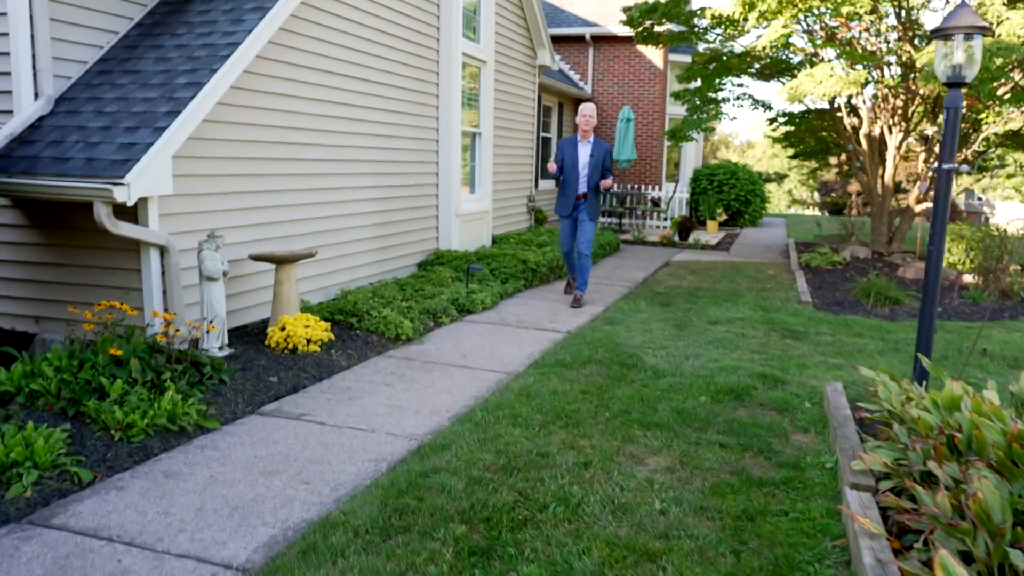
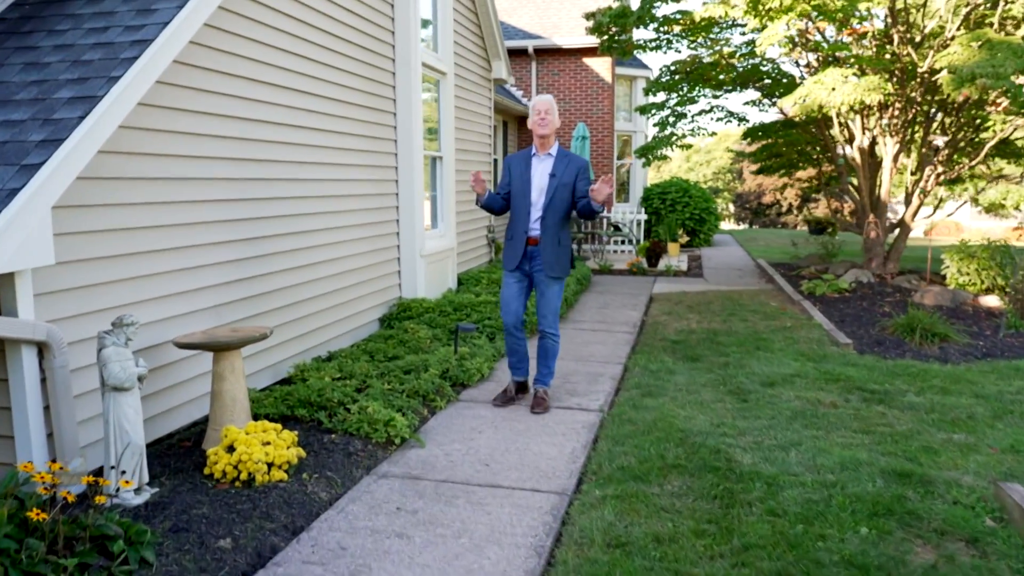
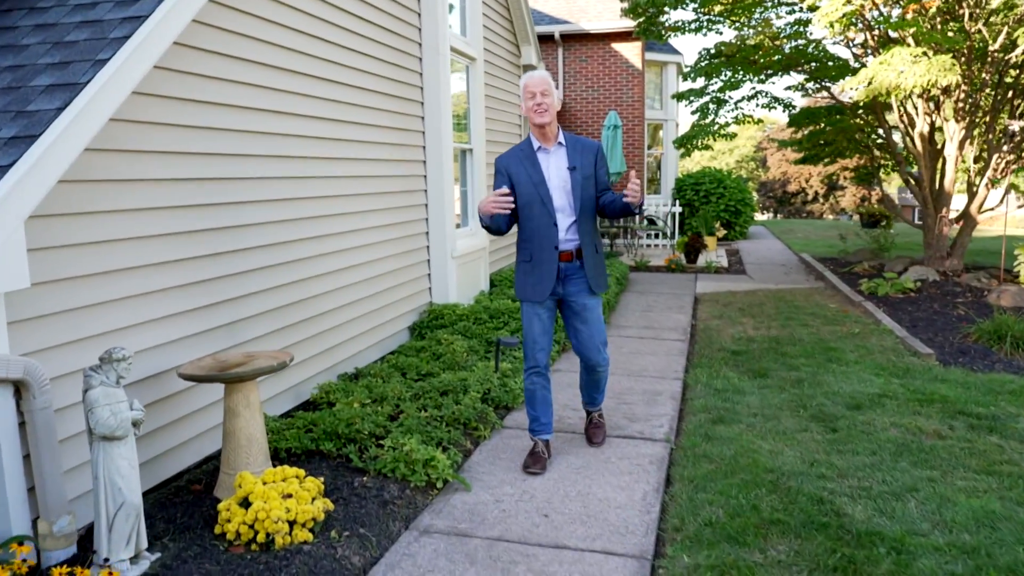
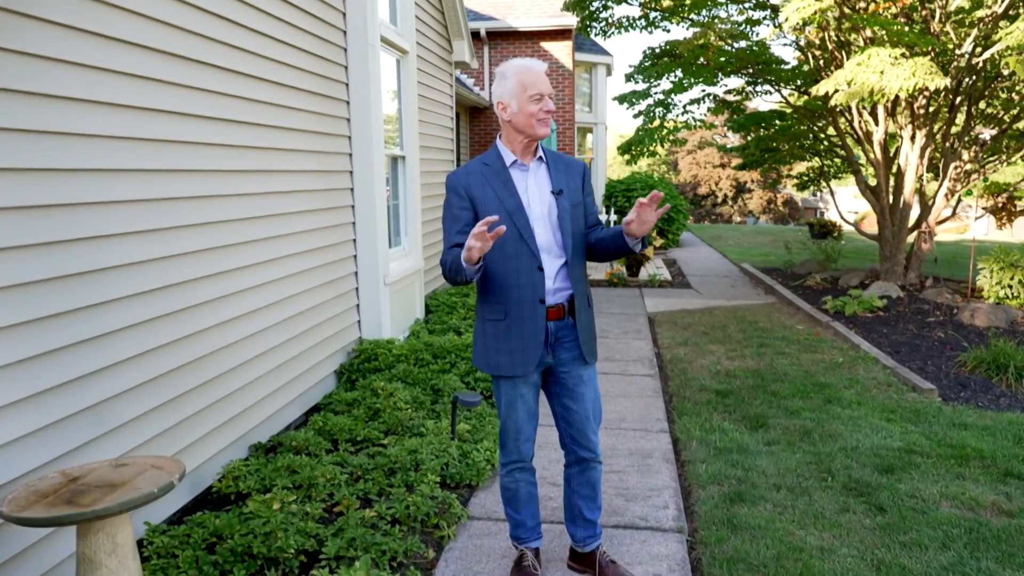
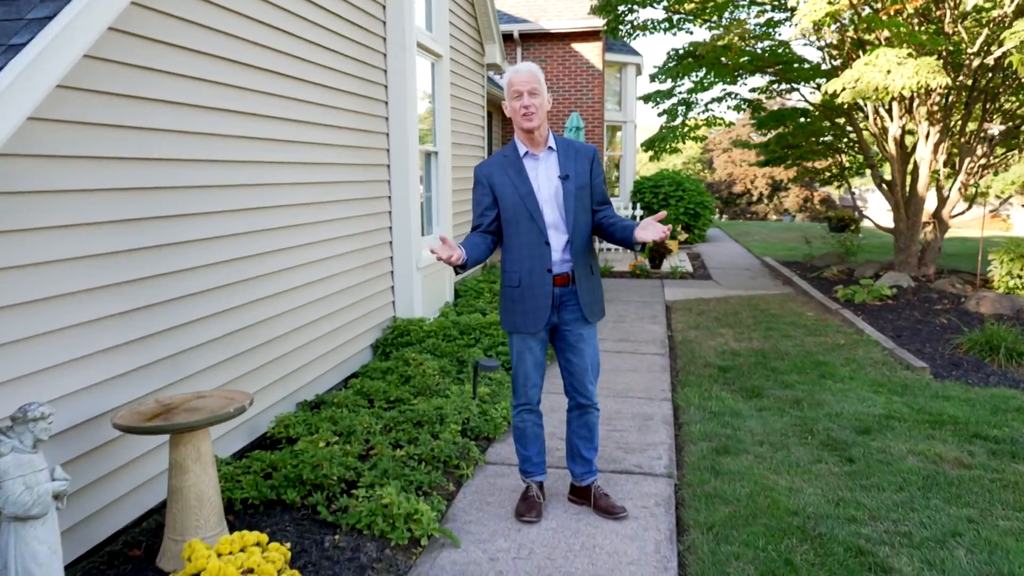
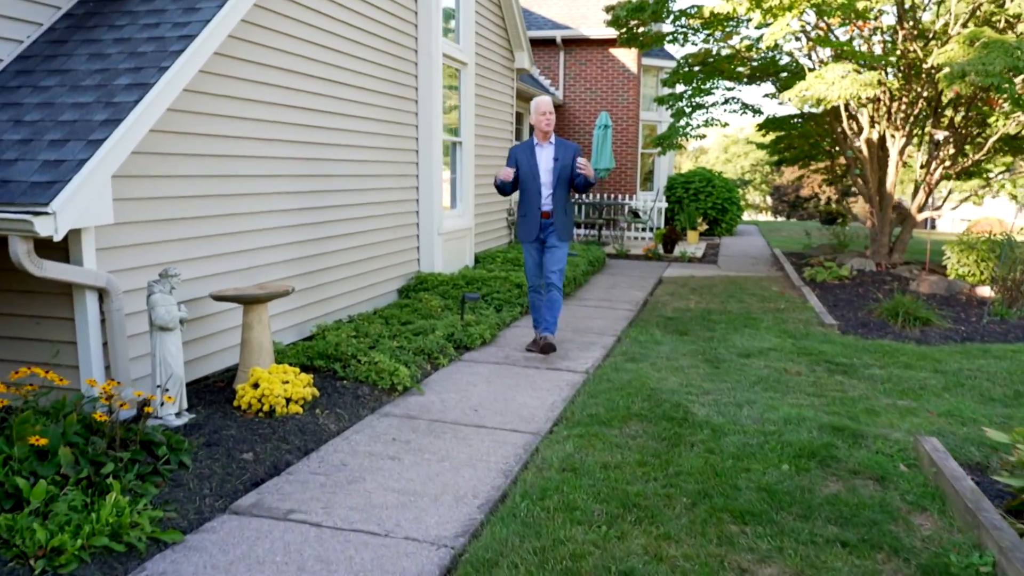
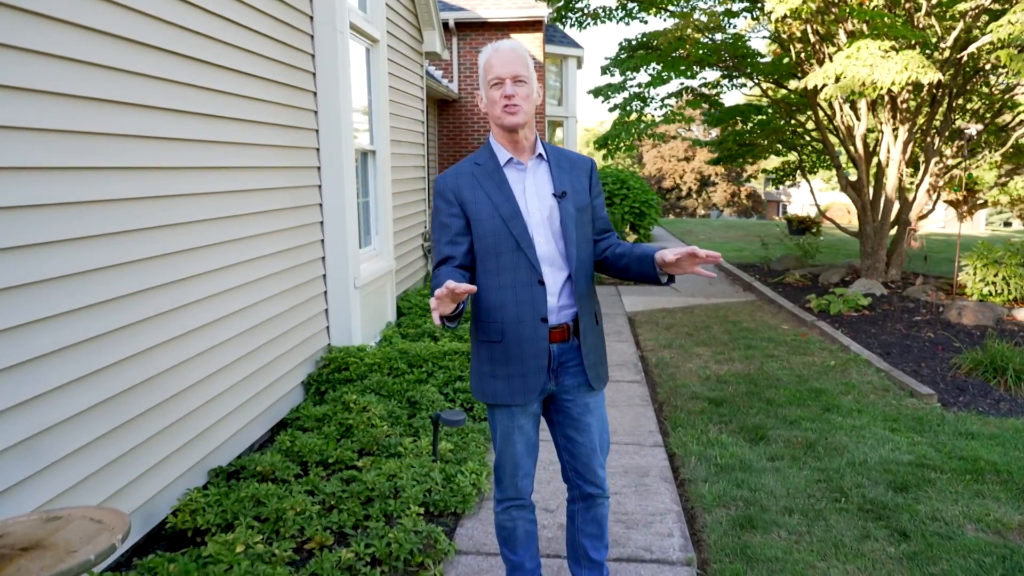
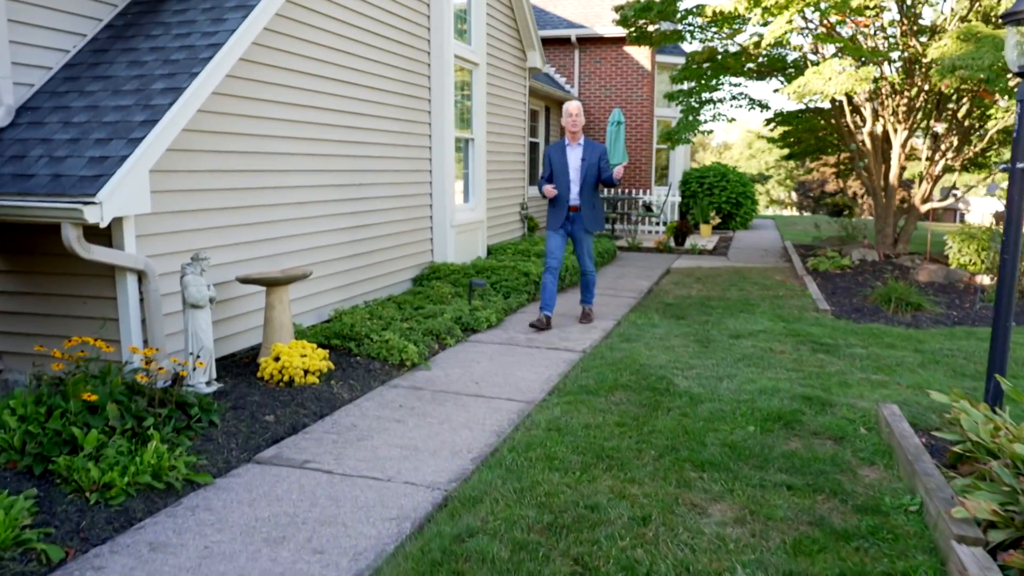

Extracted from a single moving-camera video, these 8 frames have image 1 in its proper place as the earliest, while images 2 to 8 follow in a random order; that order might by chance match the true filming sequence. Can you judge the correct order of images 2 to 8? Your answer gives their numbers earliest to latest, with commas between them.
8, 6, 2, 3, 5, 4, 7
